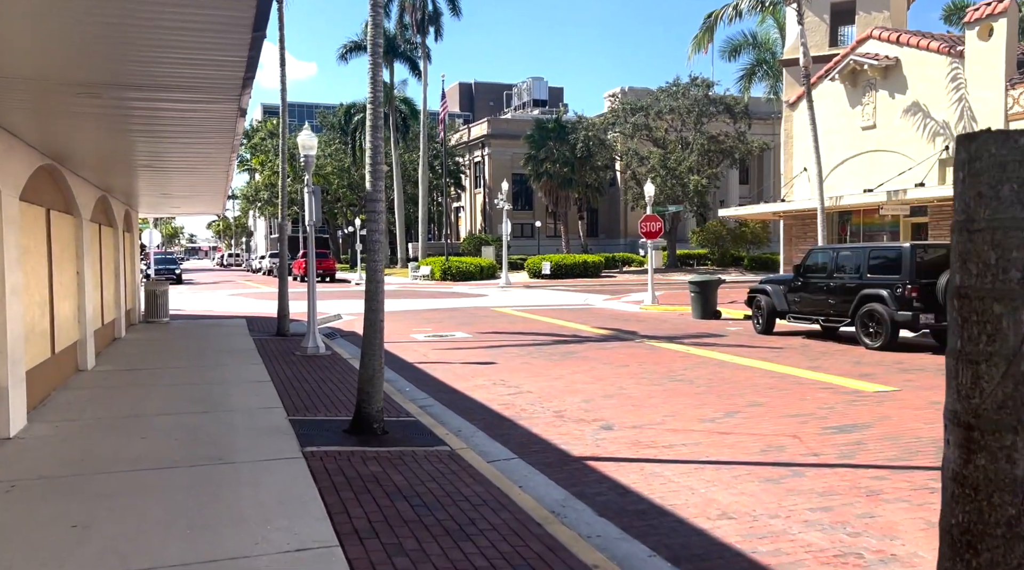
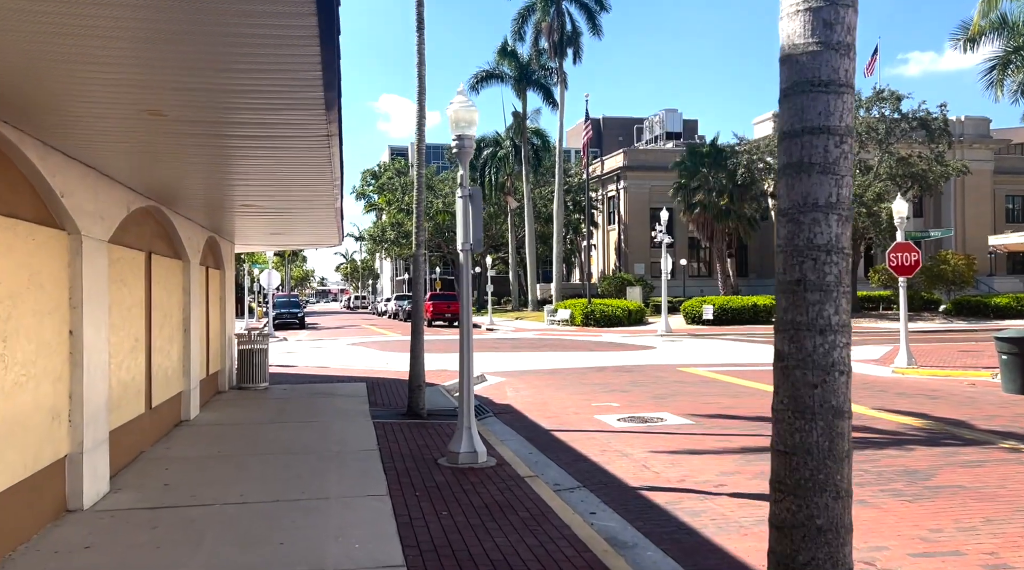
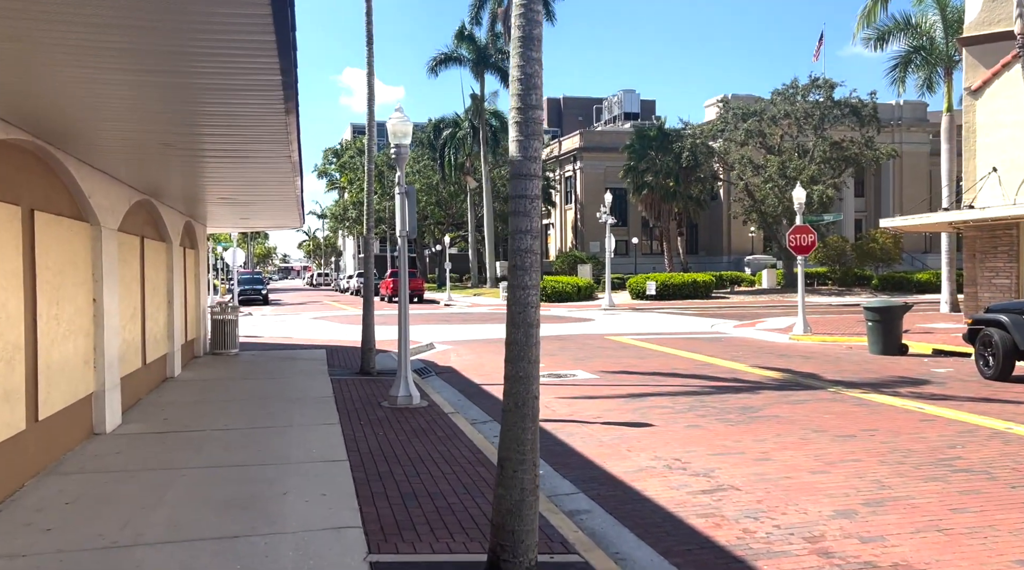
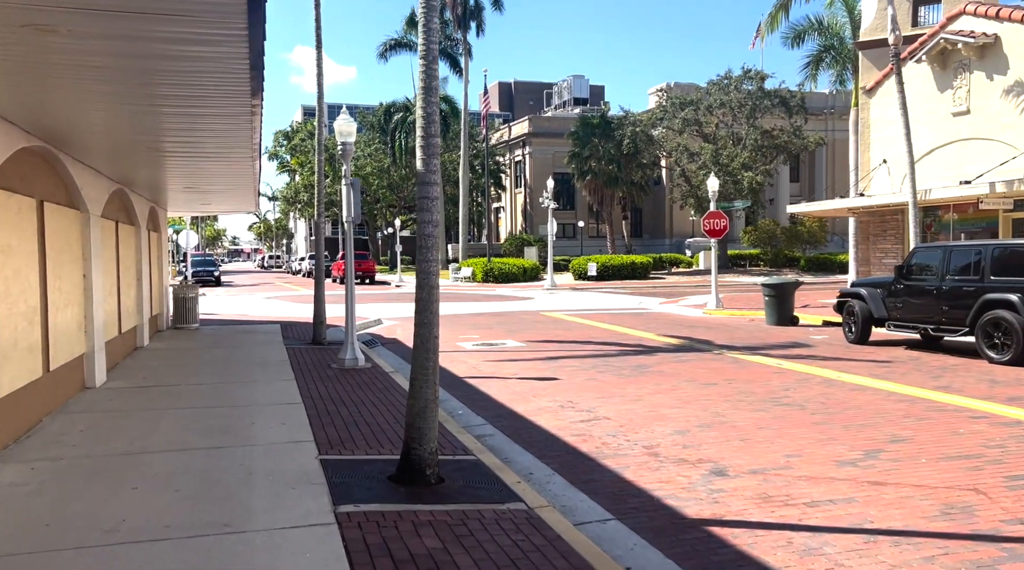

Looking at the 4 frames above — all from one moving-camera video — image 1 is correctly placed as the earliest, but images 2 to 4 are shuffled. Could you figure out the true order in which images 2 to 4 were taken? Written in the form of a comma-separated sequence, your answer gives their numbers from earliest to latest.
4, 3, 2
